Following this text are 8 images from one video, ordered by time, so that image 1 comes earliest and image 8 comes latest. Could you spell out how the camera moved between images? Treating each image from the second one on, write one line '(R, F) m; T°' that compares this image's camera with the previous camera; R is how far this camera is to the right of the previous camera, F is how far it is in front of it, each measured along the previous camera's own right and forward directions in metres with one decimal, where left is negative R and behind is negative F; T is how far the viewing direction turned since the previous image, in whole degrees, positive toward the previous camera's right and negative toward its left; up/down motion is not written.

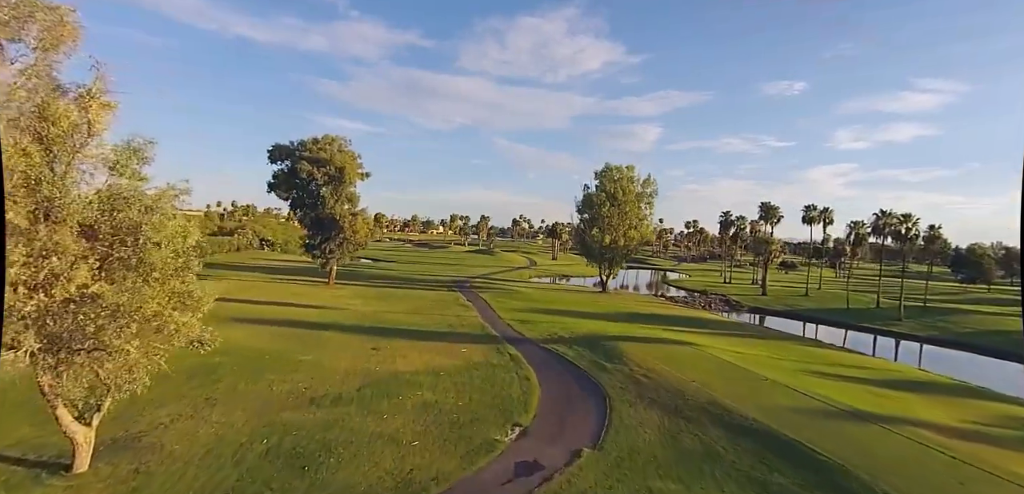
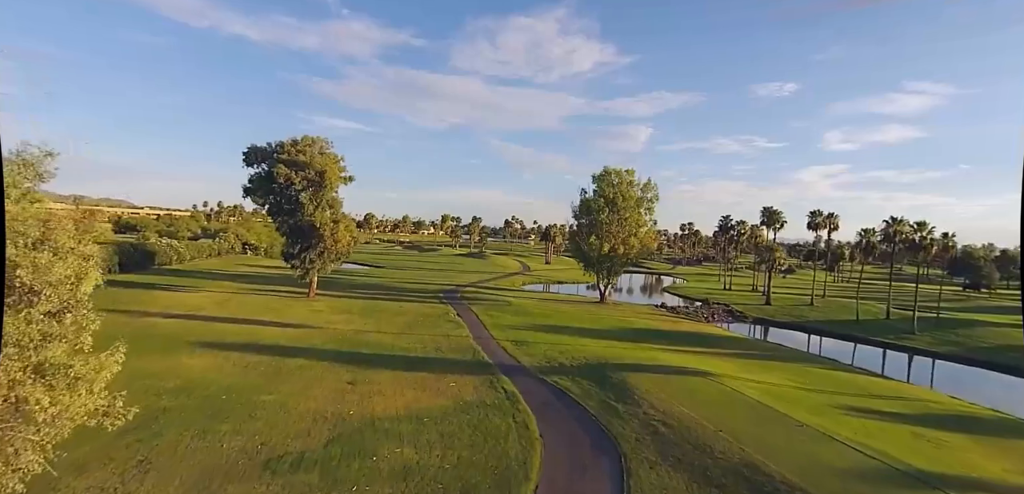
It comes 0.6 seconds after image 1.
(-0.2, +2.8) m; +1°
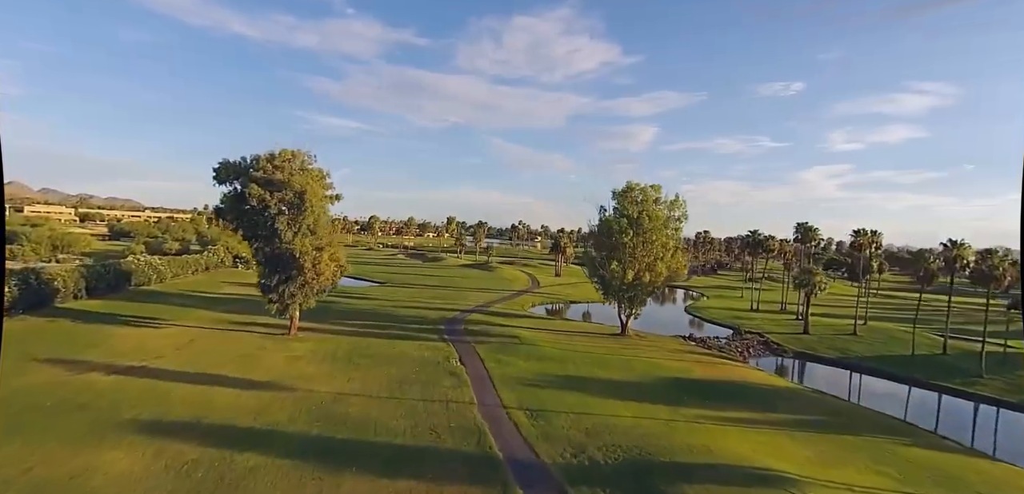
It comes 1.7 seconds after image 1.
(-0.5, +5.6) m; -1°
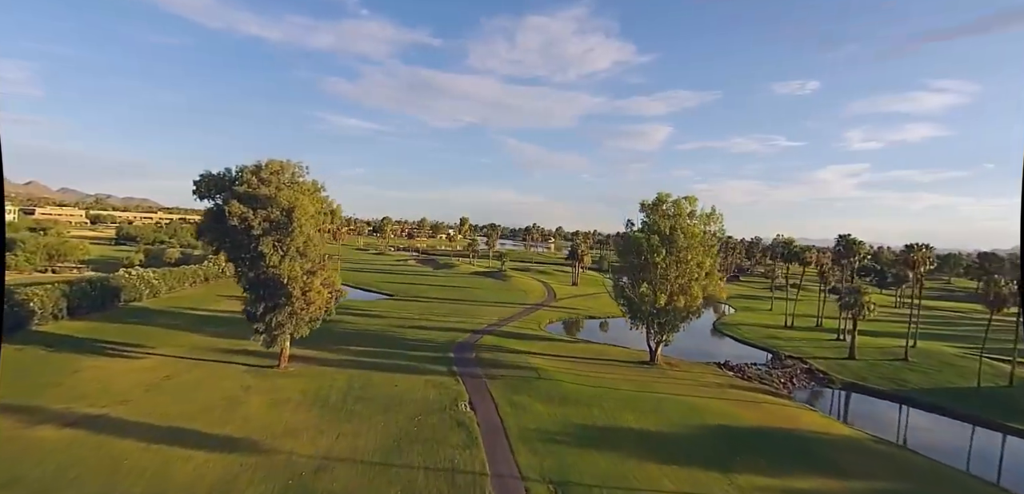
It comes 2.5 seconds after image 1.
(-0.4, +4.4) m; -1°
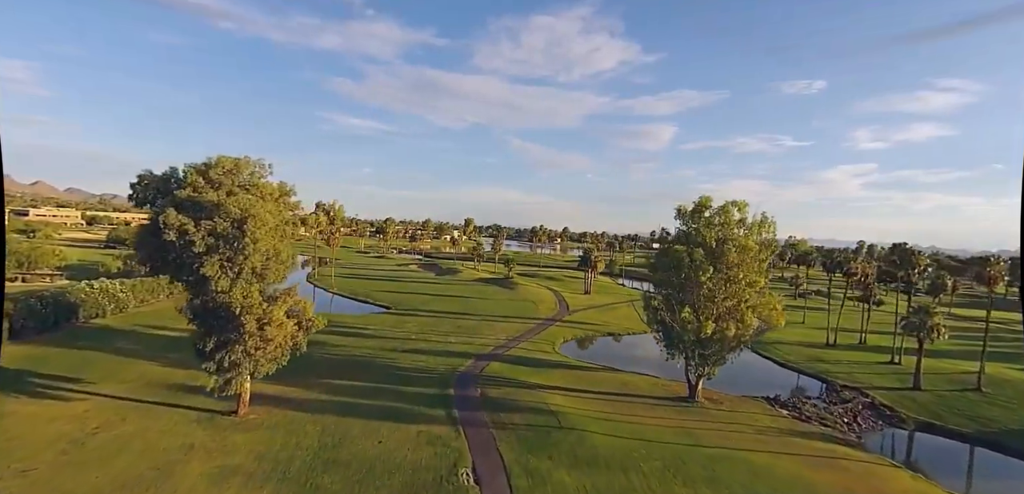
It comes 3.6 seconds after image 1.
(-0.5, +6.4) m; -1°
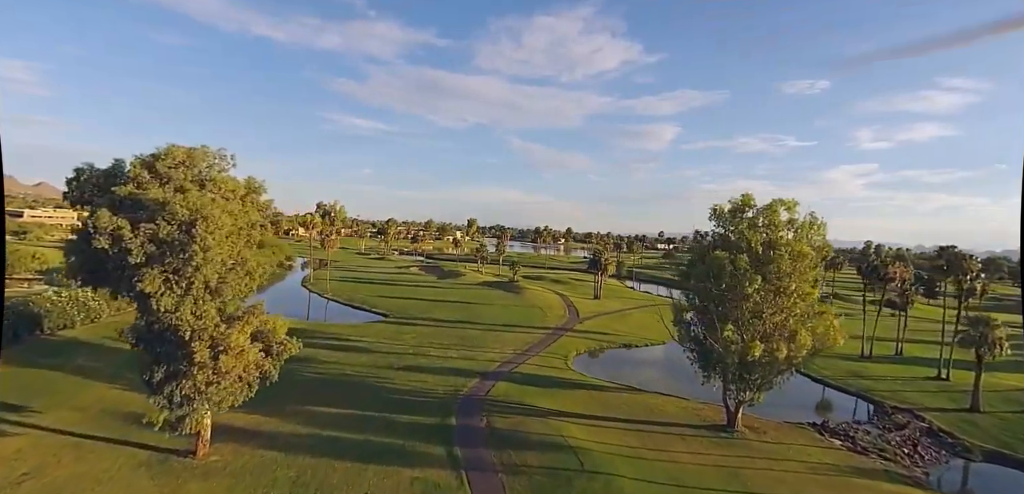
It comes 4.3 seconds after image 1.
(-0.5, +4.4) m; 0°
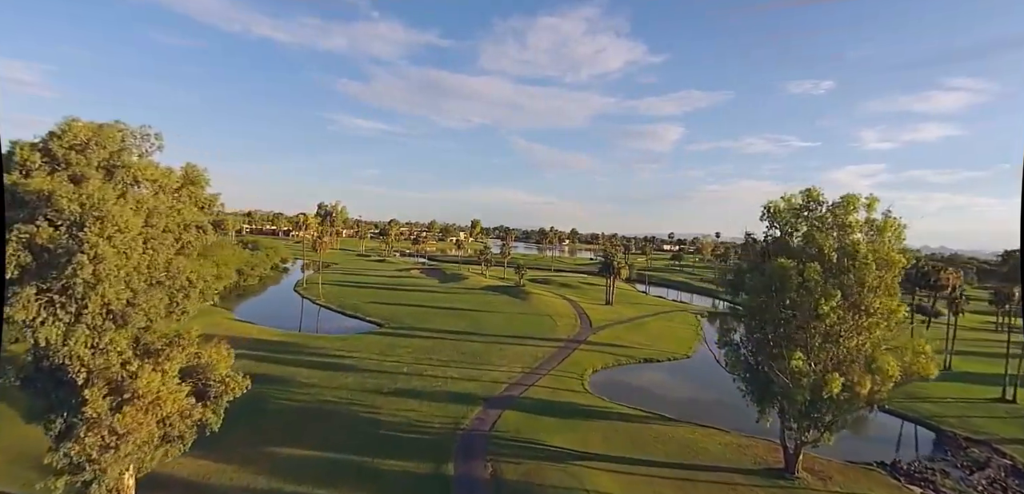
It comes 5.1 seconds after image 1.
(-0.4, +5.1) m; 0°
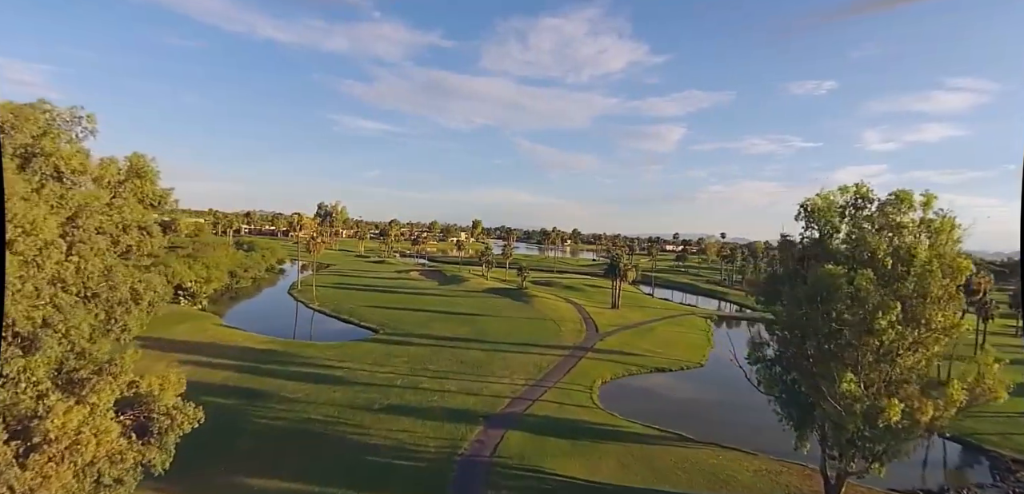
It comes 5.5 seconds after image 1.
(-0.1, +2.7) m; 0°
